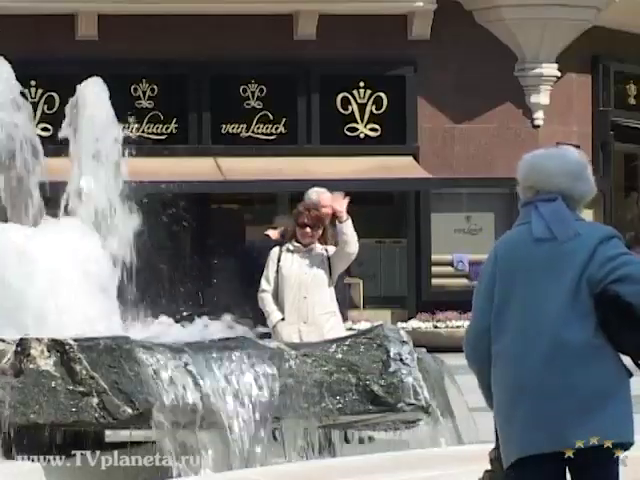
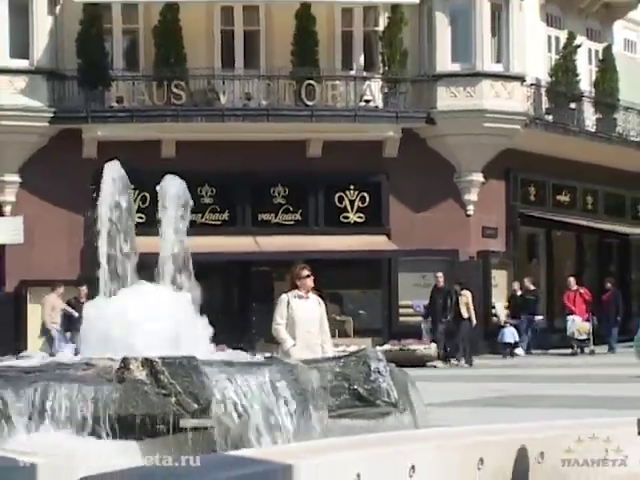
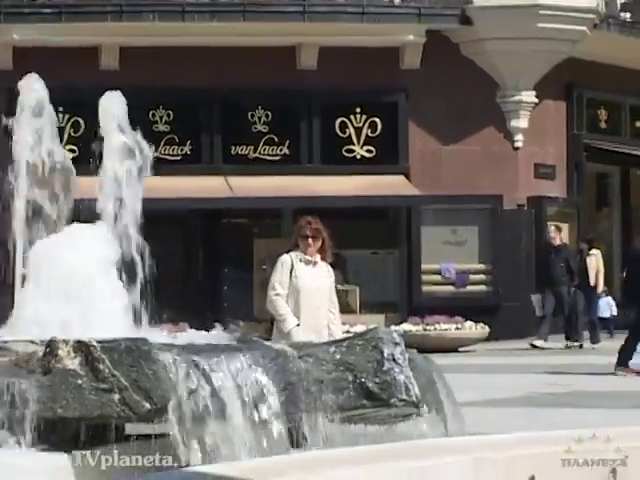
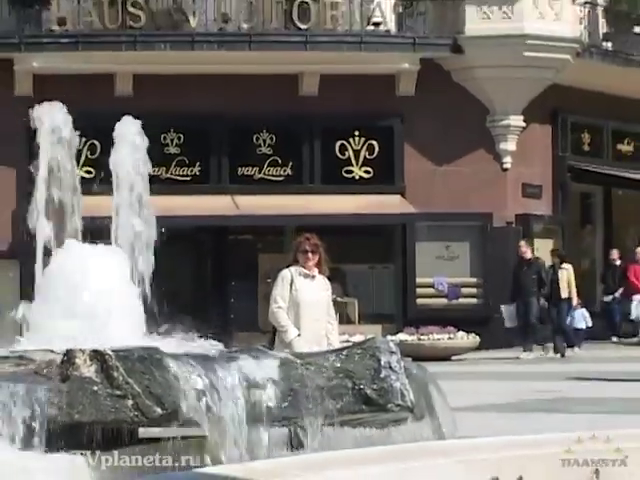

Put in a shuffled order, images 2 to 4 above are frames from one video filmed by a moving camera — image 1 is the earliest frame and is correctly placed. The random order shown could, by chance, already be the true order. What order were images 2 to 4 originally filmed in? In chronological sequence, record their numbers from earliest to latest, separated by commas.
3, 4, 2
